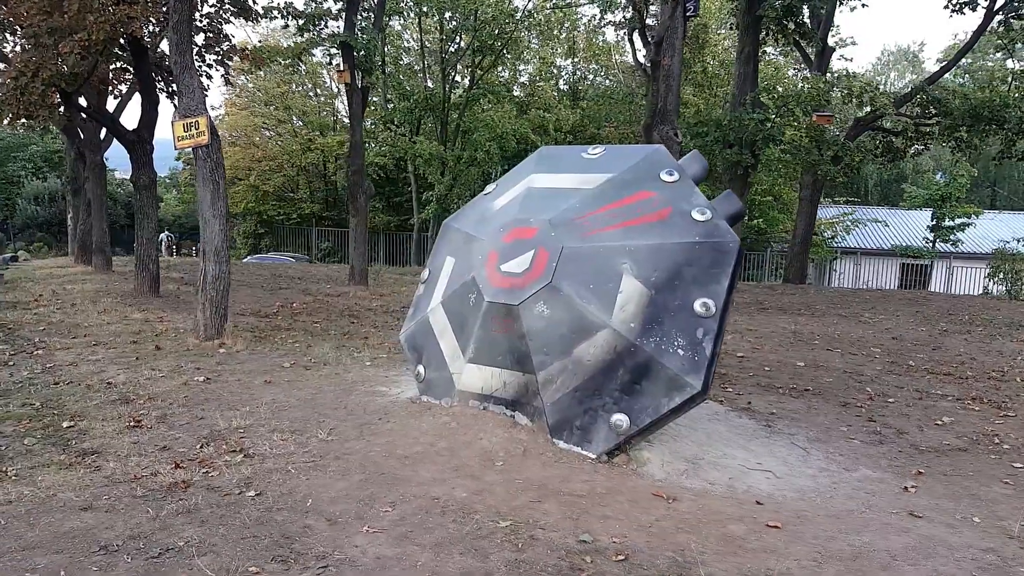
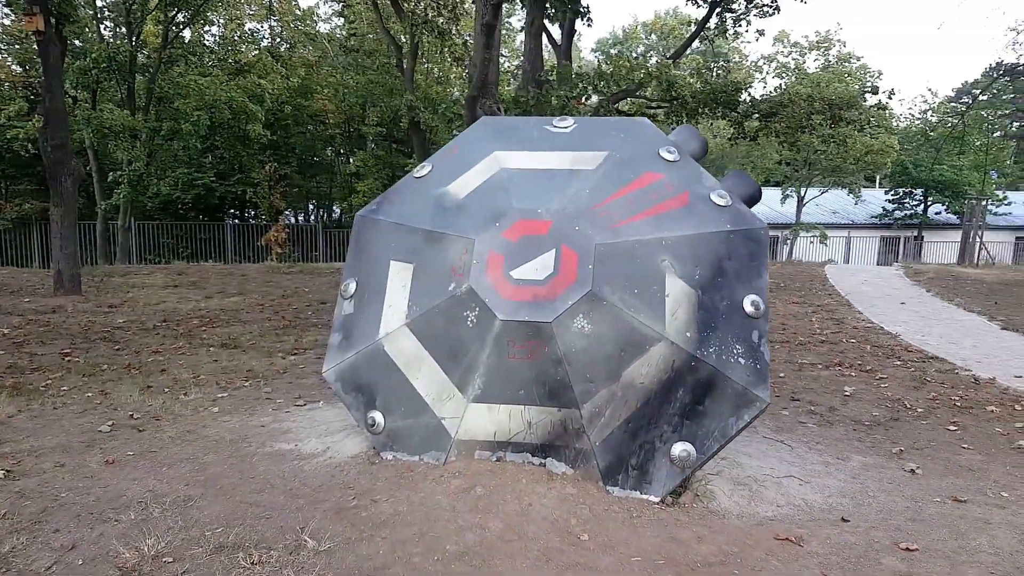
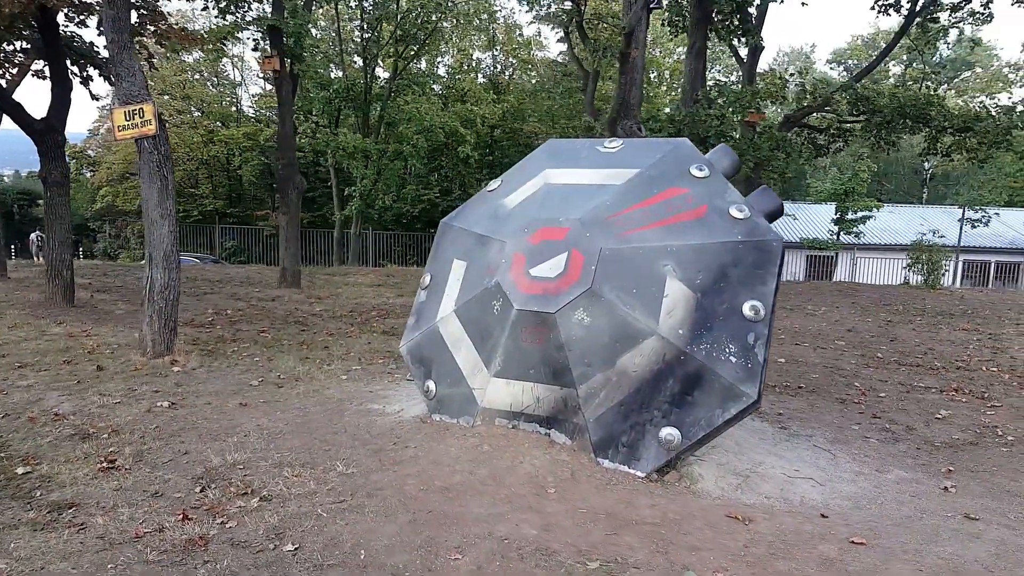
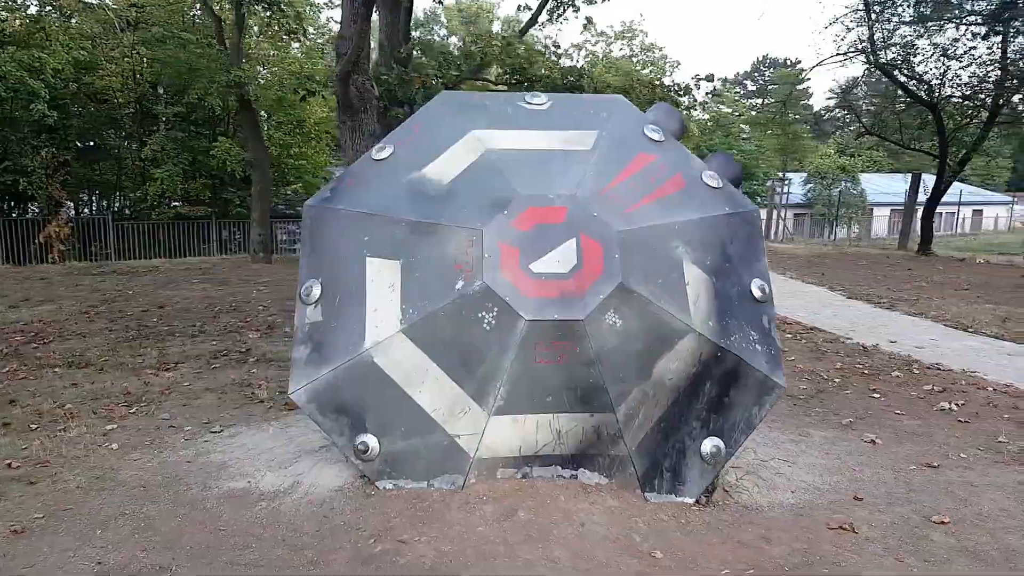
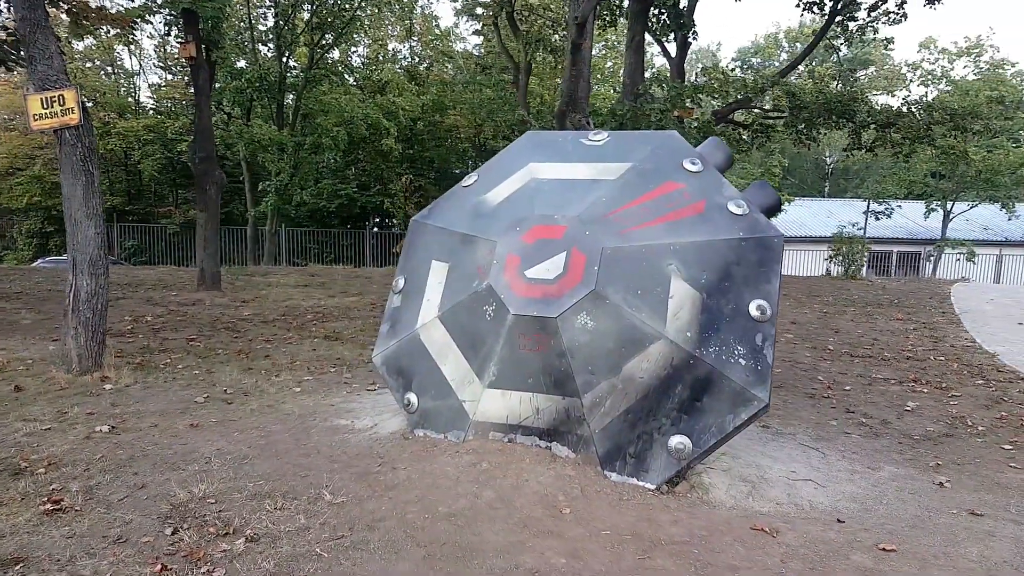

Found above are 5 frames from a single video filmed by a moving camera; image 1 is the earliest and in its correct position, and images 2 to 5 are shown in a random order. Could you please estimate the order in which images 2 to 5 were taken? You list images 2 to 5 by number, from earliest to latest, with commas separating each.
3, 5, 2, 4
